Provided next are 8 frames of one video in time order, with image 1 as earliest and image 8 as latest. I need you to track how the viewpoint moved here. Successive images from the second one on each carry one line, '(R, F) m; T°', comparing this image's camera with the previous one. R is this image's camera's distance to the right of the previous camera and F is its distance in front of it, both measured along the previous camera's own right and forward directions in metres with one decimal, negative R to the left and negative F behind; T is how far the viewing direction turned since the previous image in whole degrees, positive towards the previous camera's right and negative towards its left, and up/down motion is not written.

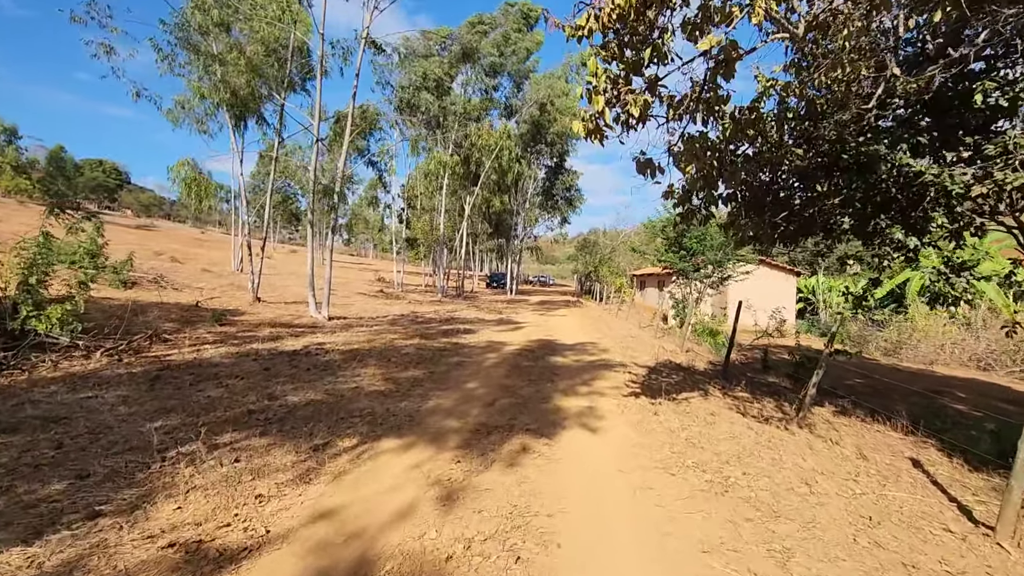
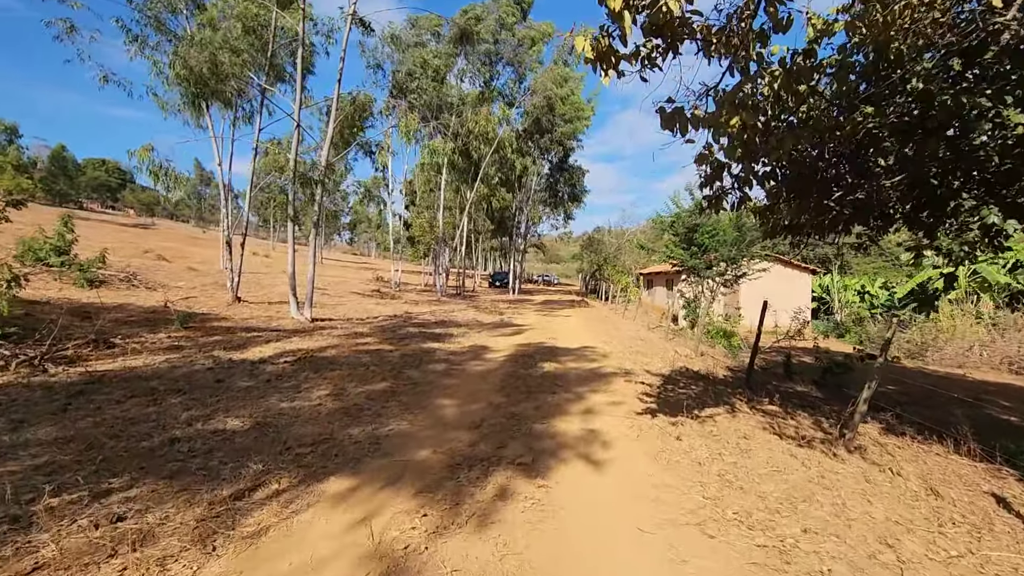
(+0.1, +1.1) m; -1°
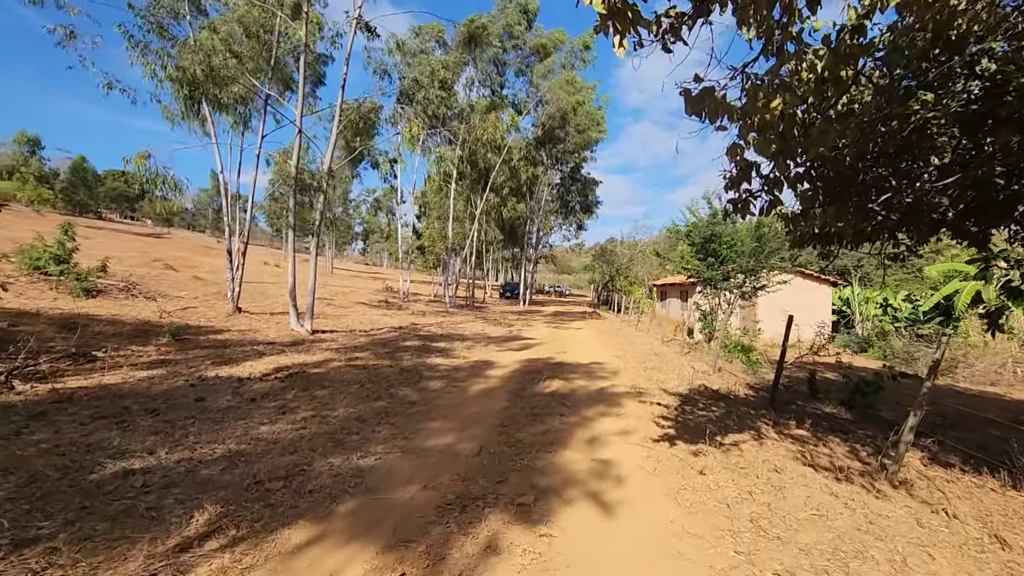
(+0.1, +0.5) m; -1°
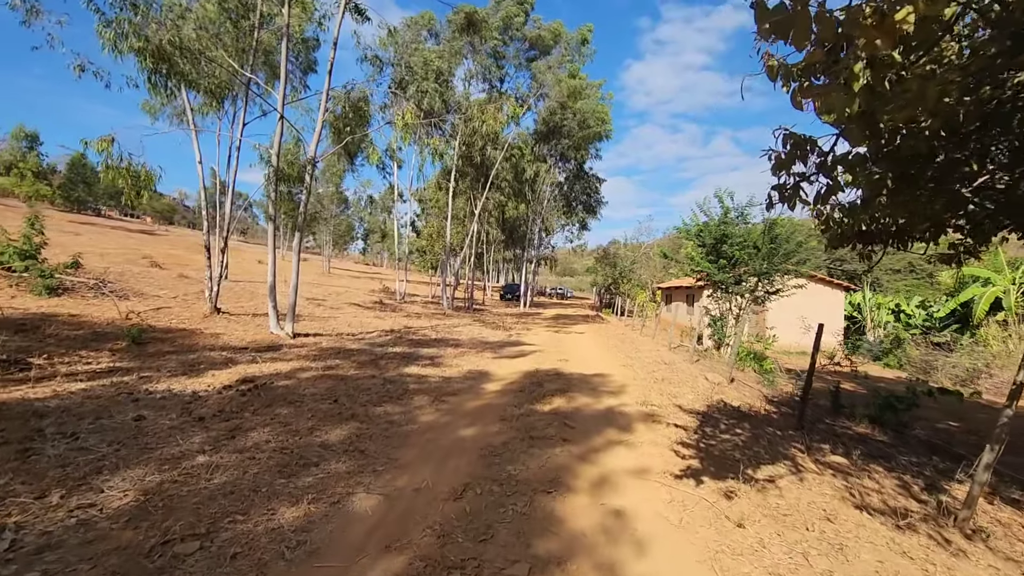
(+0.1, +0.9) m; 0°
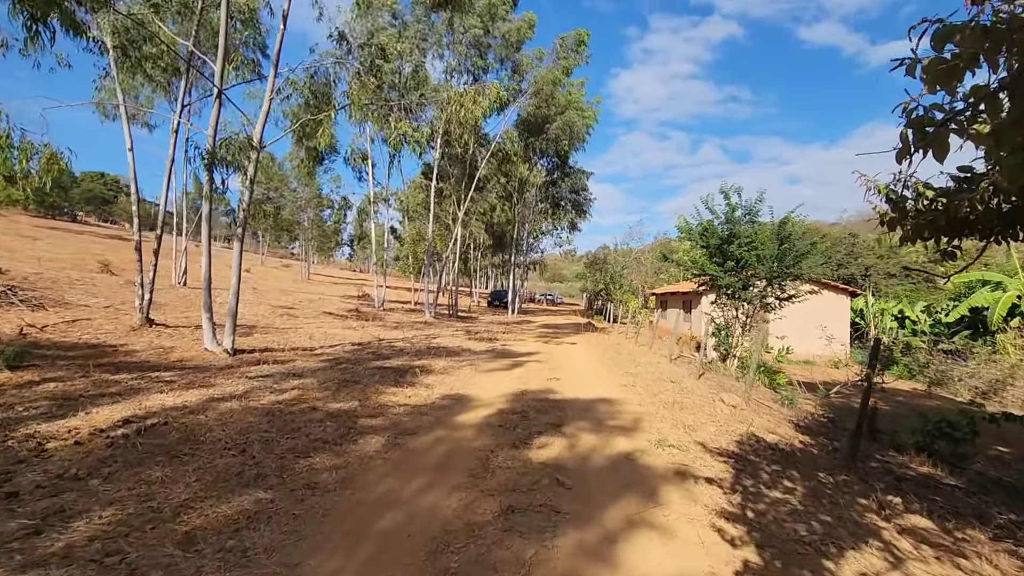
(+0.1, +1.6) m; +1°
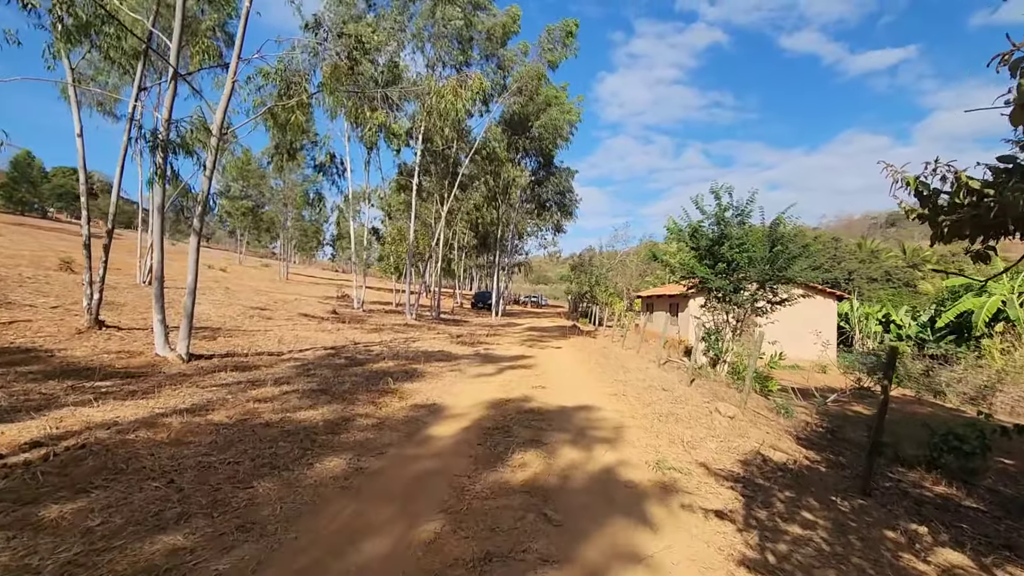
(0.0, +0.7) m; +2°
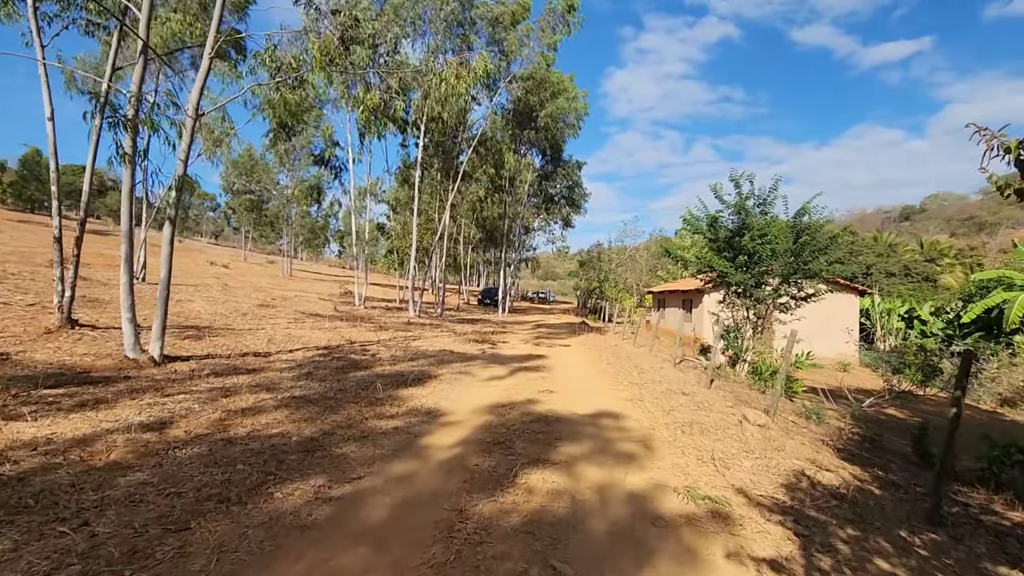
(+0.1, +0.8) m; -1°
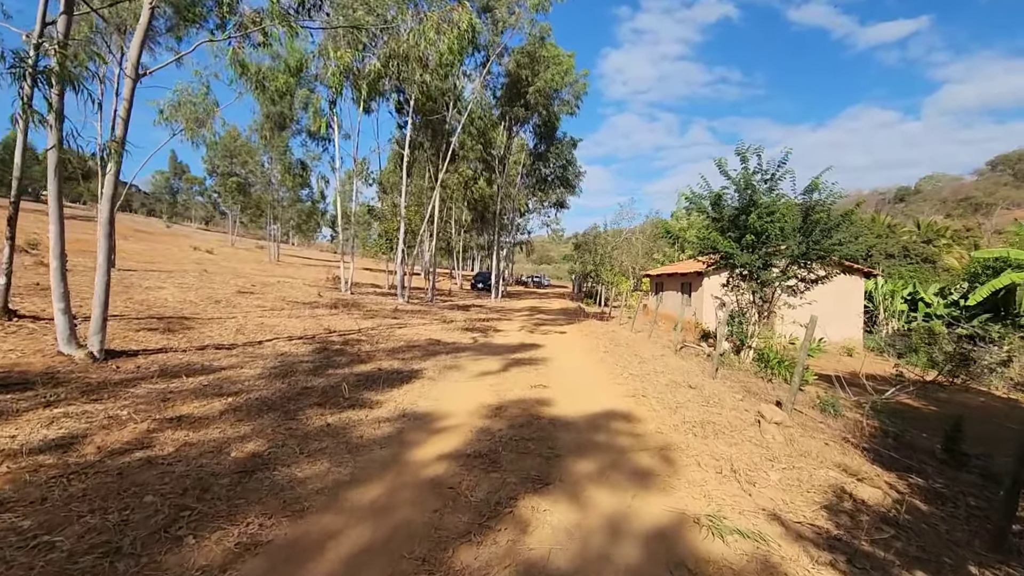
(+0.1, +0.9) m; 0°
